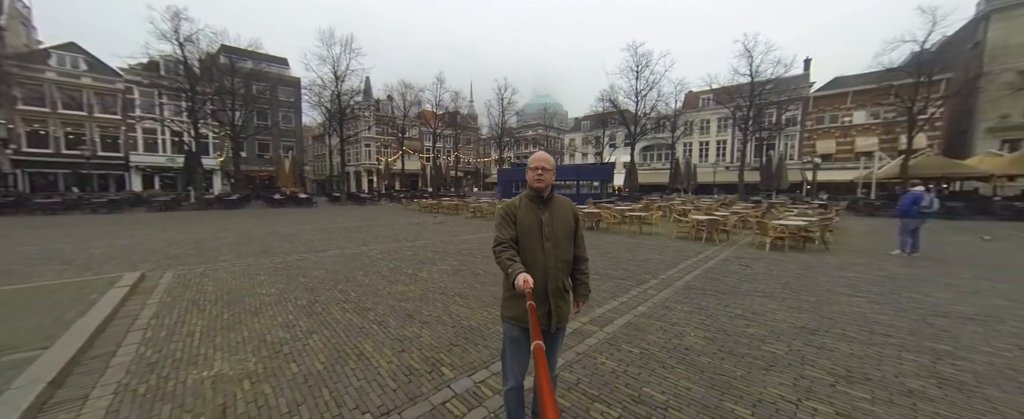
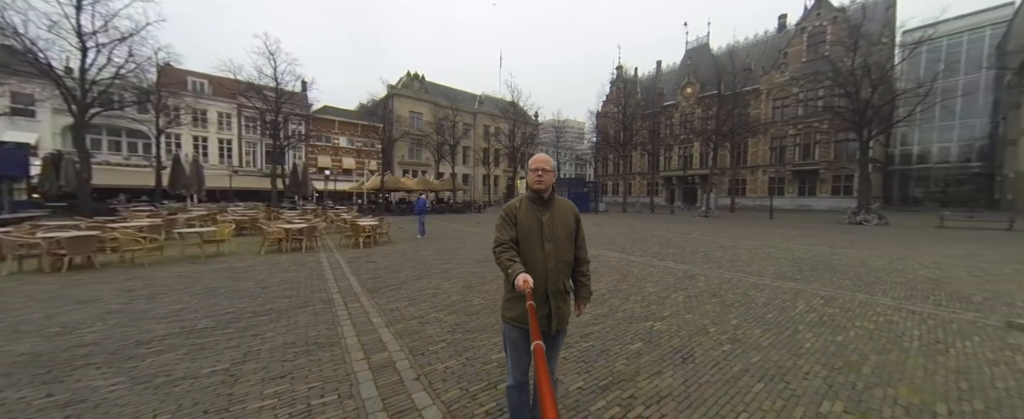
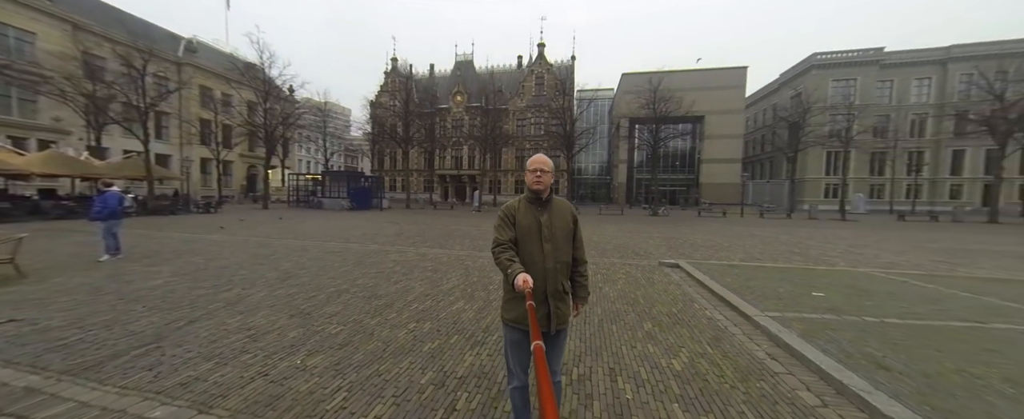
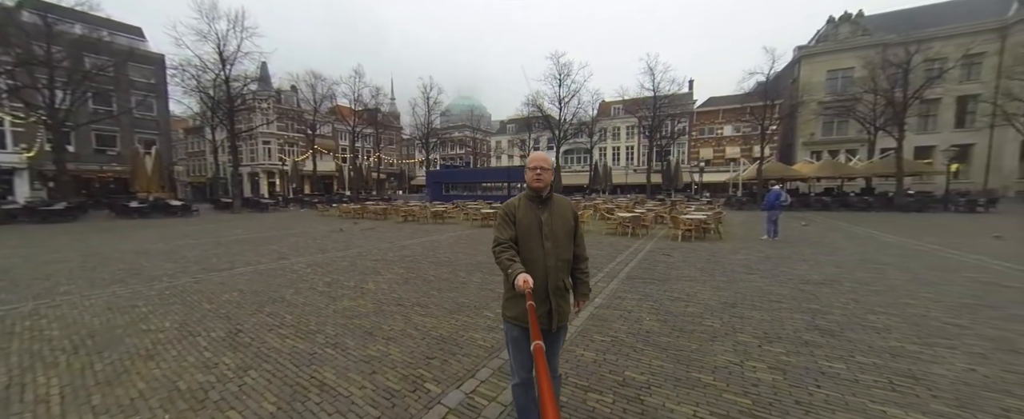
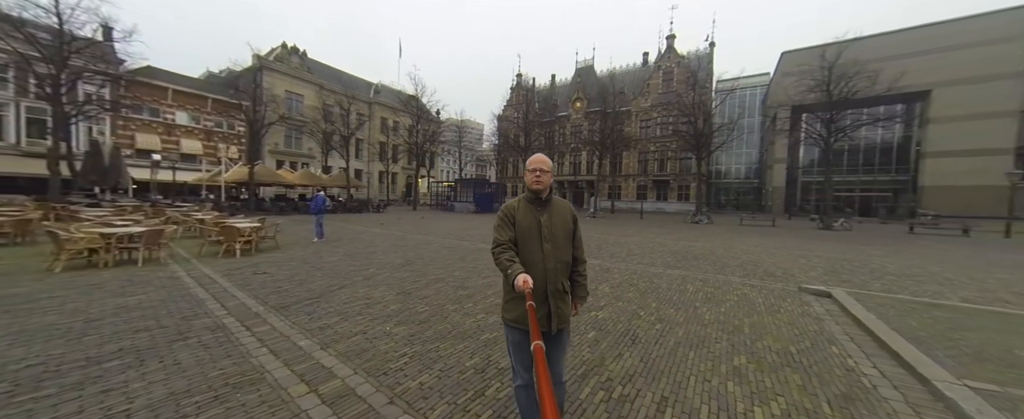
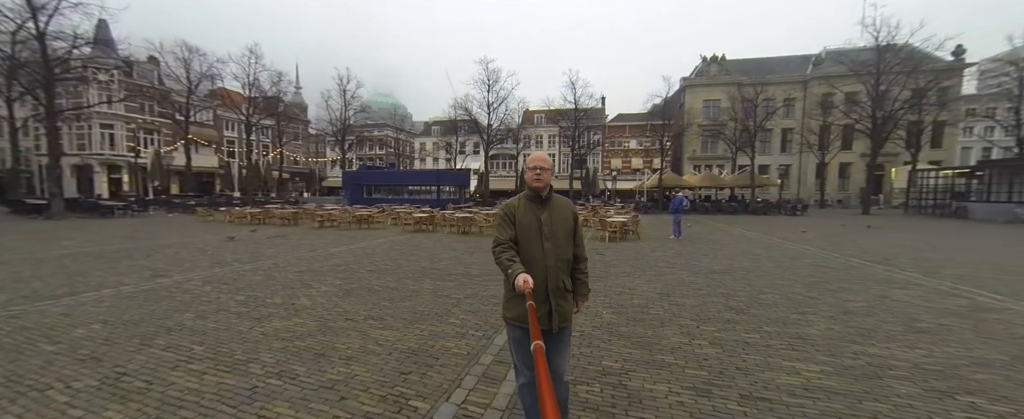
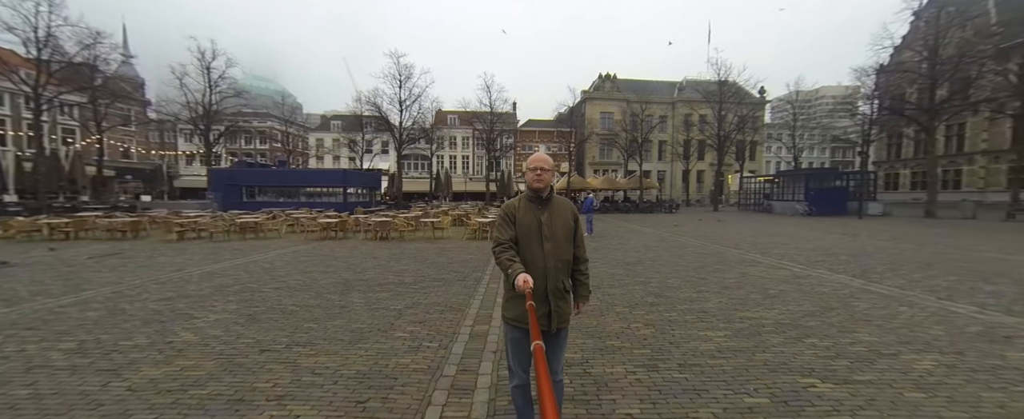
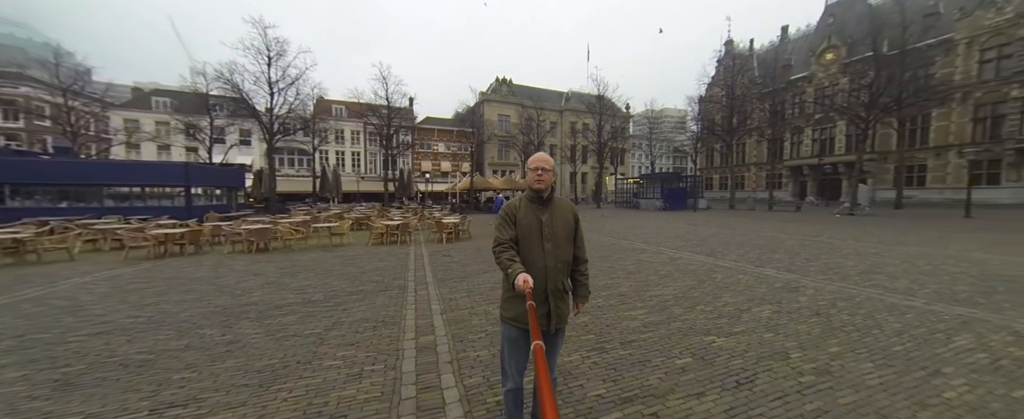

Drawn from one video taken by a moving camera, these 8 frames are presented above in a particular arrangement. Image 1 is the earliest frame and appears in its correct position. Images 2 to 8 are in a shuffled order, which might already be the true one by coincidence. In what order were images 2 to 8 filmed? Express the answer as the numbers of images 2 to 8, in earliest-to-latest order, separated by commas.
4, 6, 7, 8, 2, 5, 3
